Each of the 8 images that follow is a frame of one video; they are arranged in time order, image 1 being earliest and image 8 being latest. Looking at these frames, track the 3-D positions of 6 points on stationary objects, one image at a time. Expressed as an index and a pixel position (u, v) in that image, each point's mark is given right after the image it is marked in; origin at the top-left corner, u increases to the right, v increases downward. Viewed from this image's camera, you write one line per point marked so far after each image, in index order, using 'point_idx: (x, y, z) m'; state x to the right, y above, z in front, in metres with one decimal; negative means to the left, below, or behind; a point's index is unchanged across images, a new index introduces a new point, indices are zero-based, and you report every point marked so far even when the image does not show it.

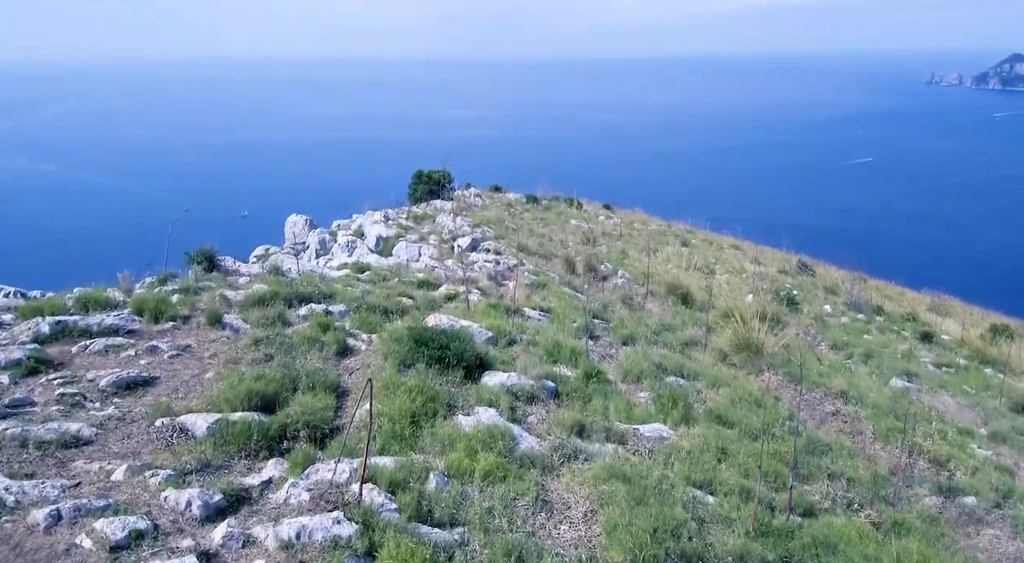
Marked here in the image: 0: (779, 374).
0: (+2.8, -1.1, +8.5) m
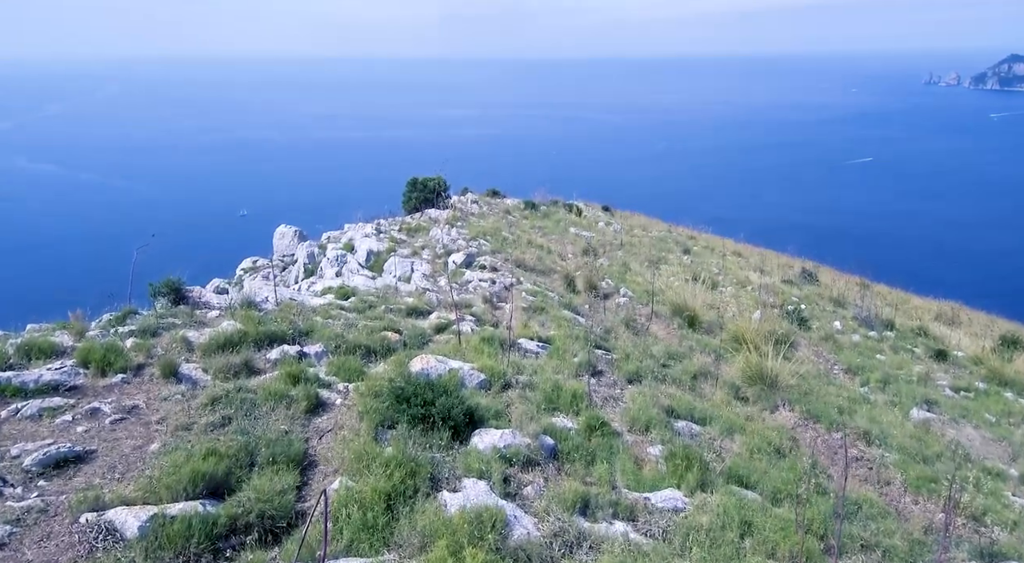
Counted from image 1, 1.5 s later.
0: (+2.8, -1.3, +8.1) m
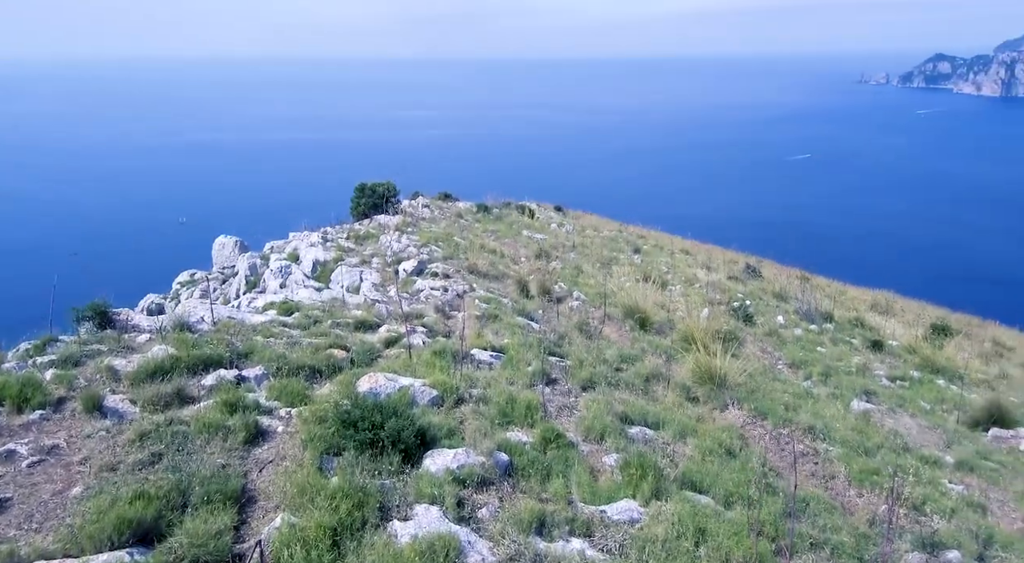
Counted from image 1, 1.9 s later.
0: (+2.3, -1.3, +8.1) m
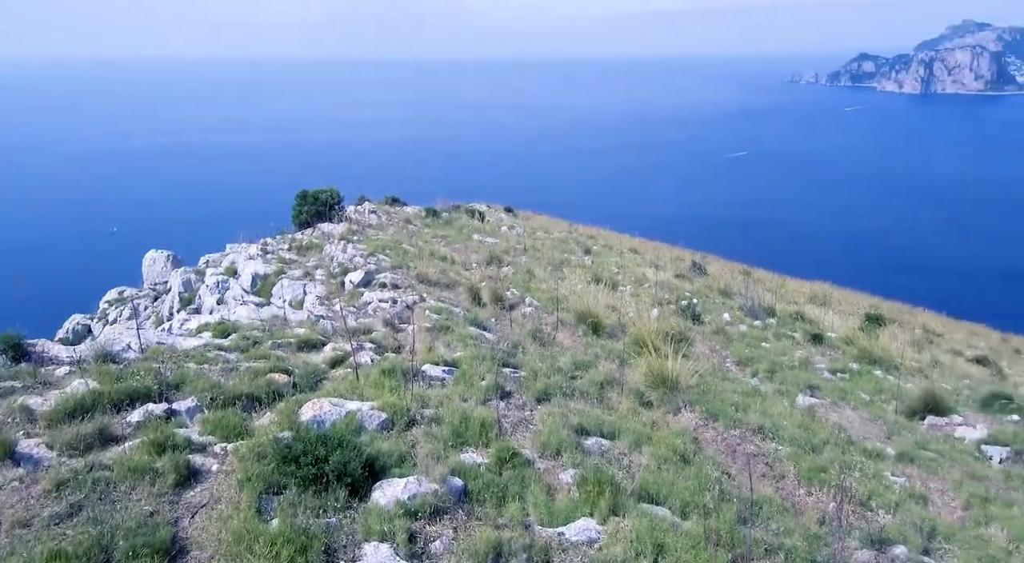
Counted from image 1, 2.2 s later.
0: (+1.8, -1.3, +8.1) m
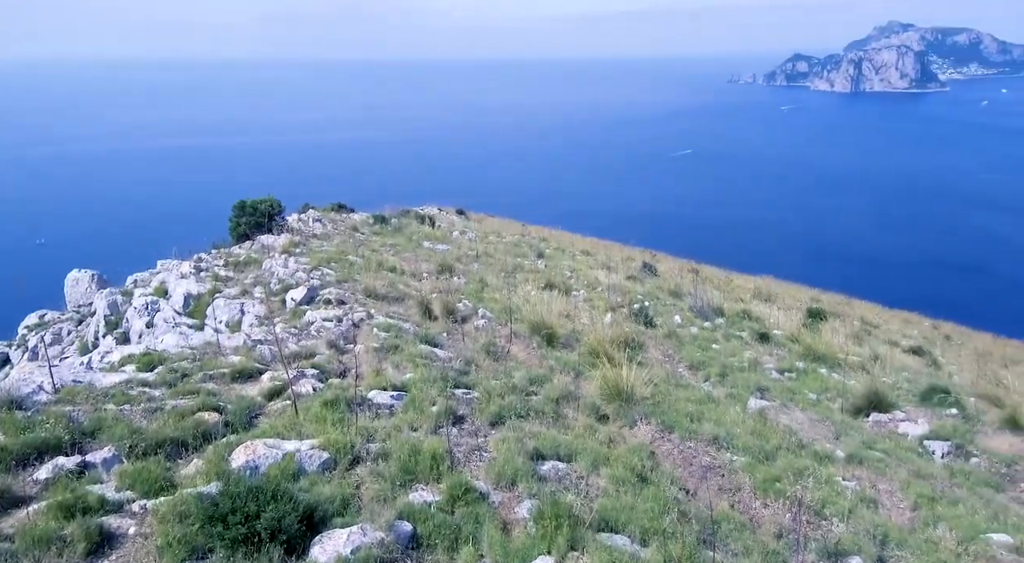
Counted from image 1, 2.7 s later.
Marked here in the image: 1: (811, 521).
0: (+1.3, -1.4, +8.0) m
1: (+2.5, -2.0, +6.9) m
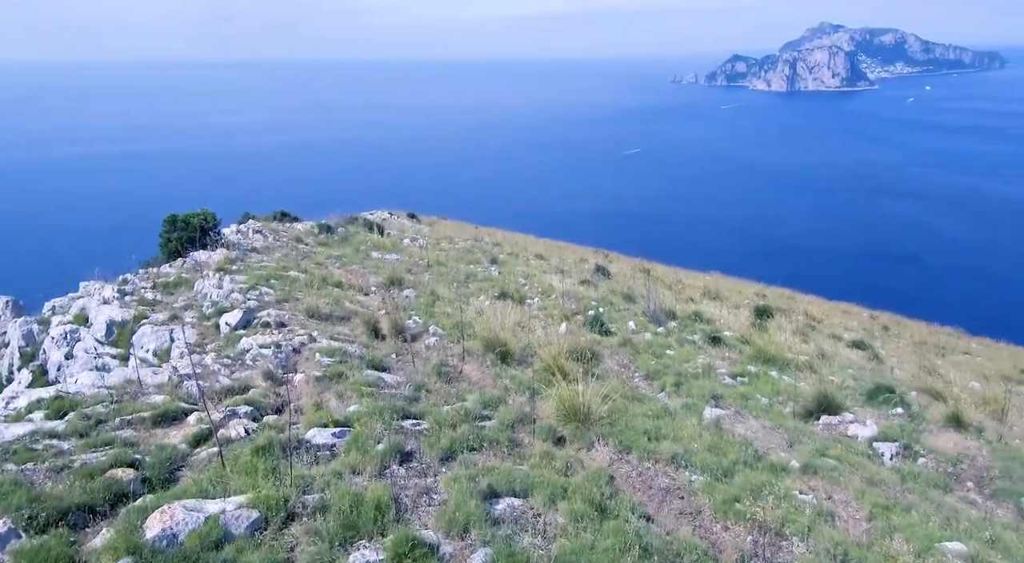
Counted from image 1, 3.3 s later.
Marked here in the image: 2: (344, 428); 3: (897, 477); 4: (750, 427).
0: (+0.9, -1.5, +7.7) m
1: (+2.1, -2.2, +6.7) m
2: (-1.3, -1.0, +5.9) m
3: (+5.1, -2.6, +10.8) m
4: (+3.2, -2.0, +11.2) m
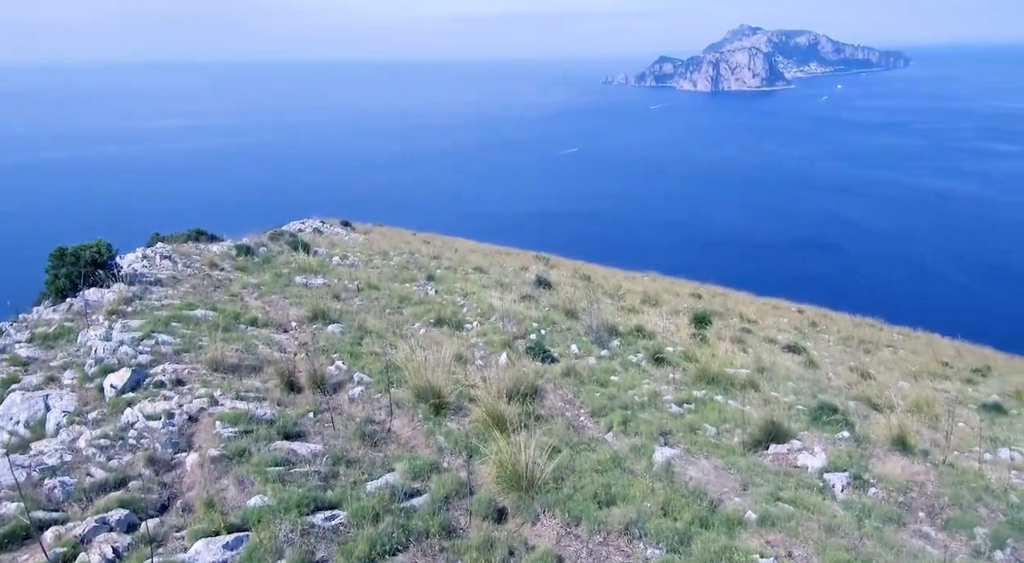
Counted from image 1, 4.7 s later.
0: (+0.3, -2.0, +6.9) m
1: (+1.7, -2.6, +6.0) m
2: (-1.7, -1.5, +4.9) m
3: (+4.3, -3.0, +10.2) m
4: (+2.4, -2.4, +10.5) m
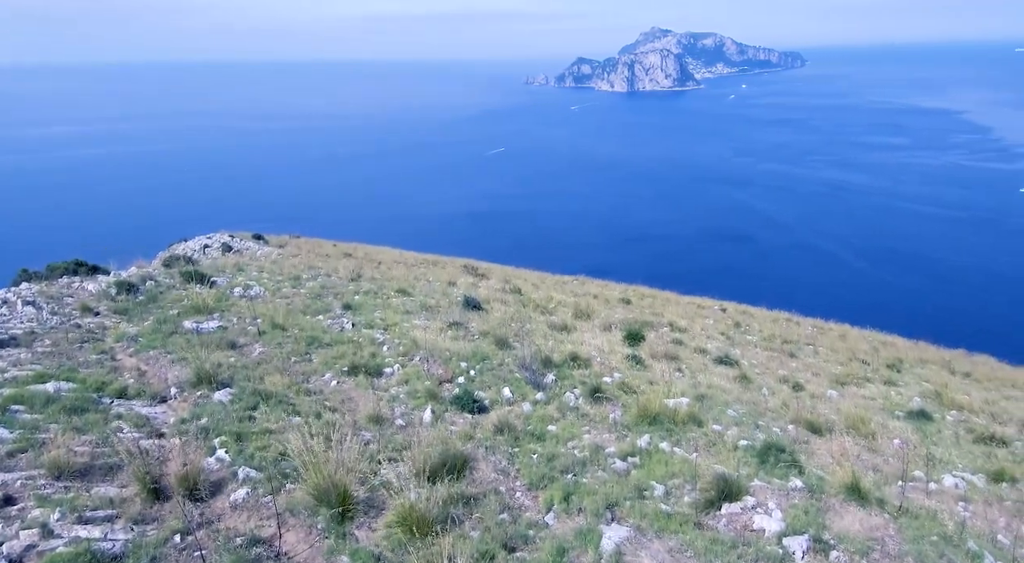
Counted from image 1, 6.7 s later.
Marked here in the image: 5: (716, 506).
0: (-0.2, -2.7, +5.3) m
1: (+1.2, -3.3, +4.6) m
2: (-2.0, -2.2, +3.2) m
3: (+3.5, -3.6, +9.0) m
4: (+1.6, -3.1, +9.2) m
5: (+2.8, -3.1, +10.8) m
